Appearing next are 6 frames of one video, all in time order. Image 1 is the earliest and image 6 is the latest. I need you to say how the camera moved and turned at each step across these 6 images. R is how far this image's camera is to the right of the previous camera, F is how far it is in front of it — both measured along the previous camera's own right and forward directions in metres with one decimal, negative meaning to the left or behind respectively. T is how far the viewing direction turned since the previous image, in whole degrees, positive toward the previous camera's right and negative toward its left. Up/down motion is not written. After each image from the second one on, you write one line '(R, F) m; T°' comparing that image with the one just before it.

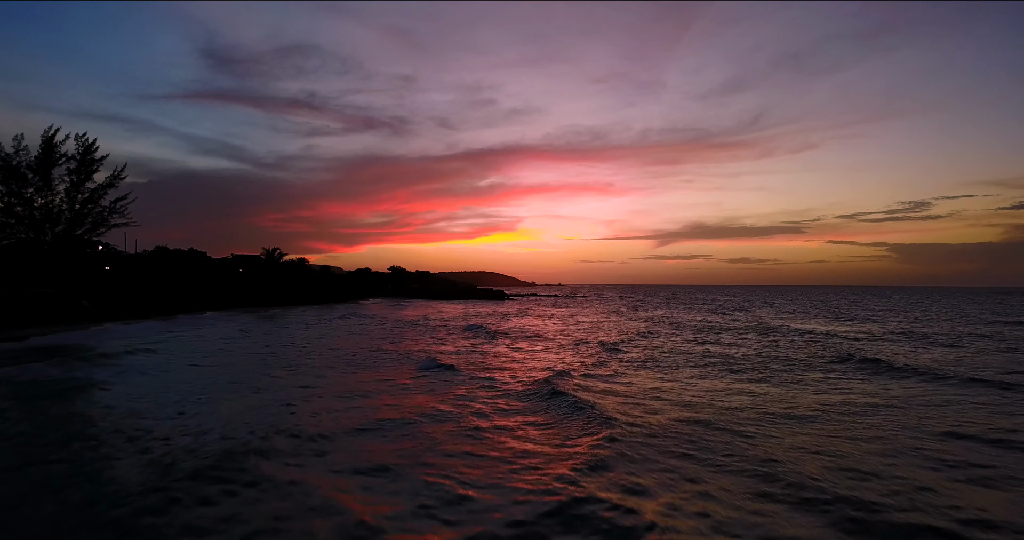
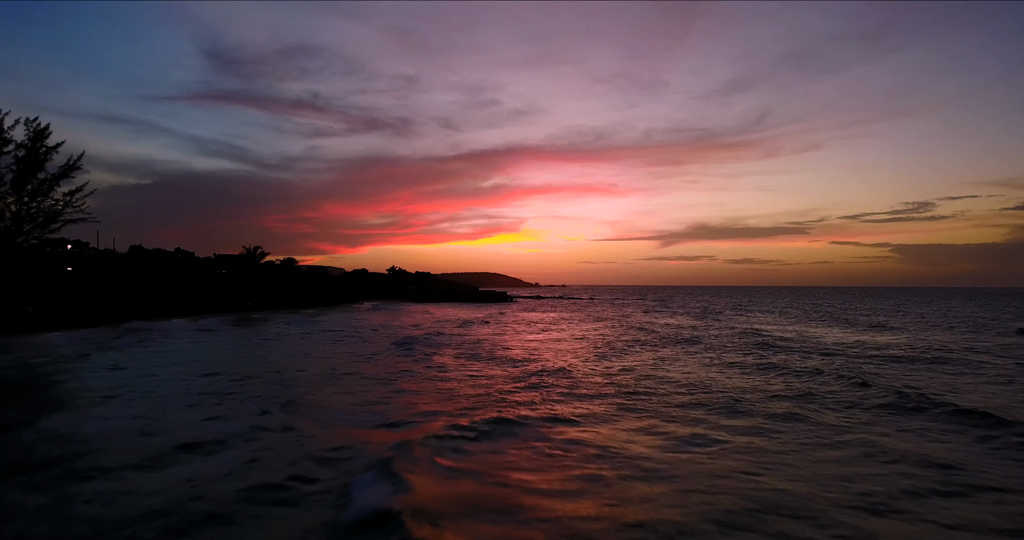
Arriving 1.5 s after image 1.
(+0.4, +1.5) m; 0°
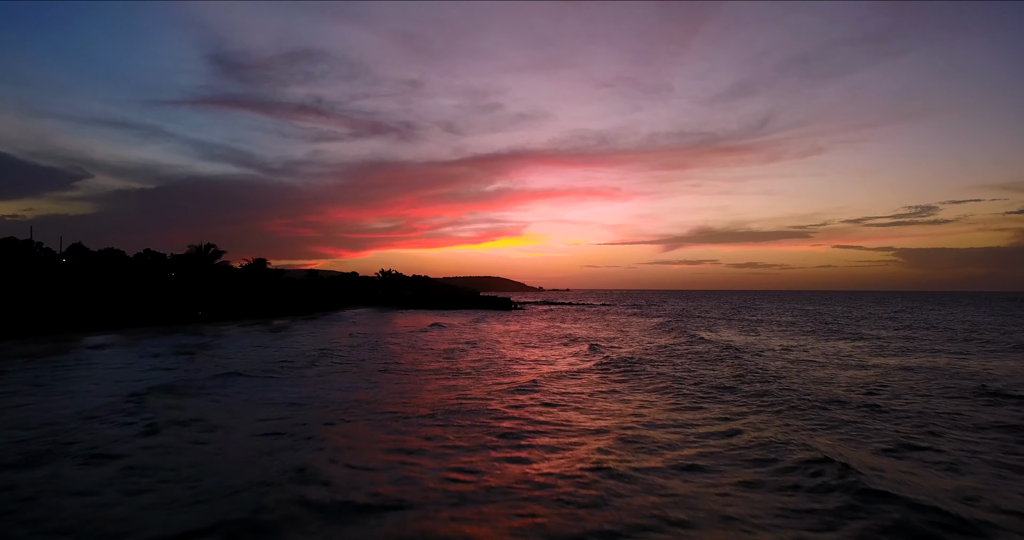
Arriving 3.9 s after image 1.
(+0.5, +3.4) m; 0°
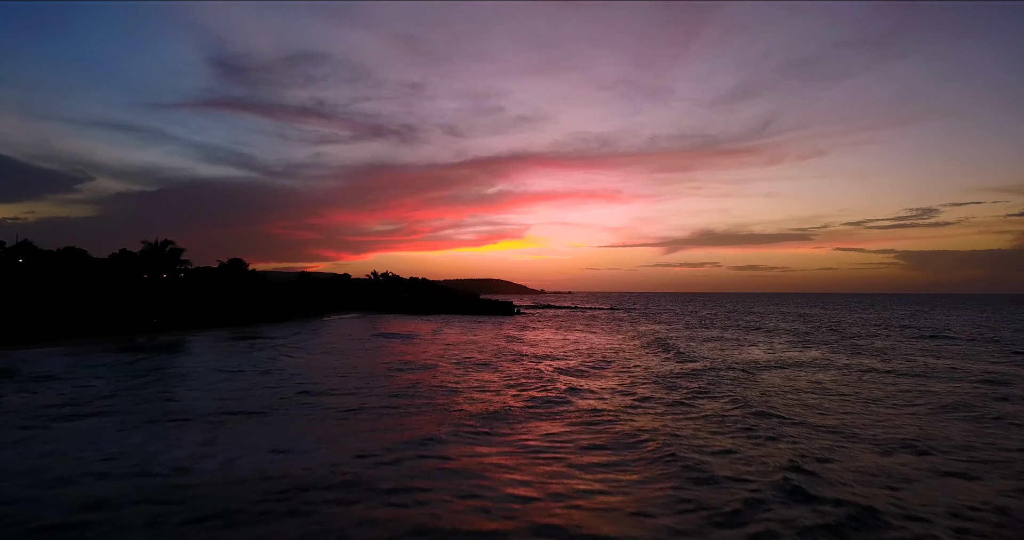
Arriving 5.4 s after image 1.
(+0.3, +2.2) m; 0°
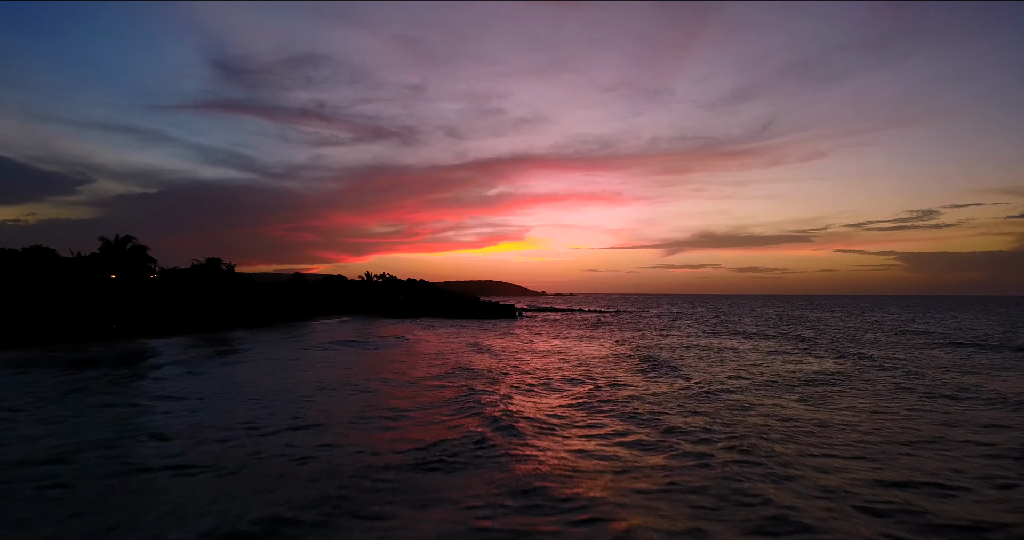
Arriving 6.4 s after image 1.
(+0.2, +1.2) m; 0°
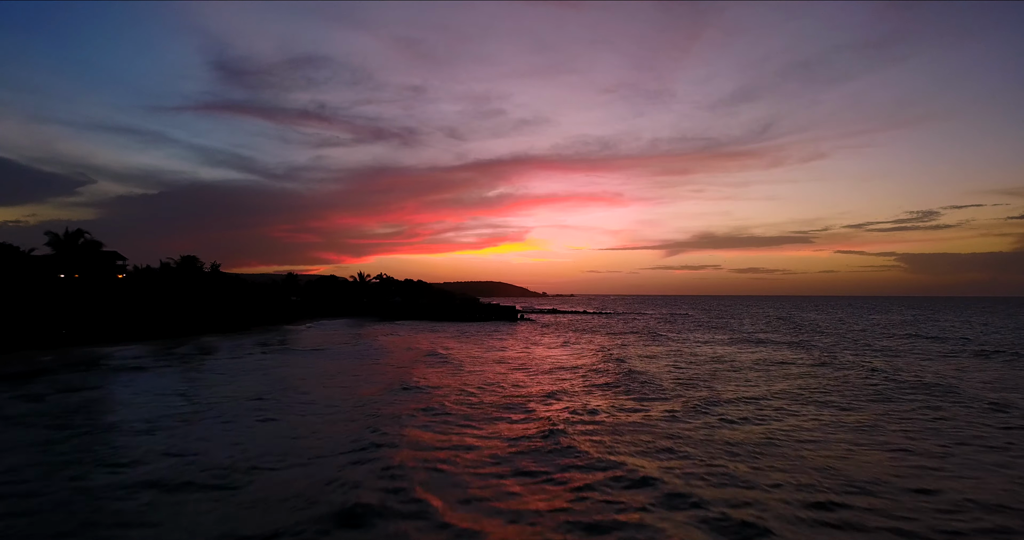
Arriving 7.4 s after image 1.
(+0.2, +0.1) m; 0°
